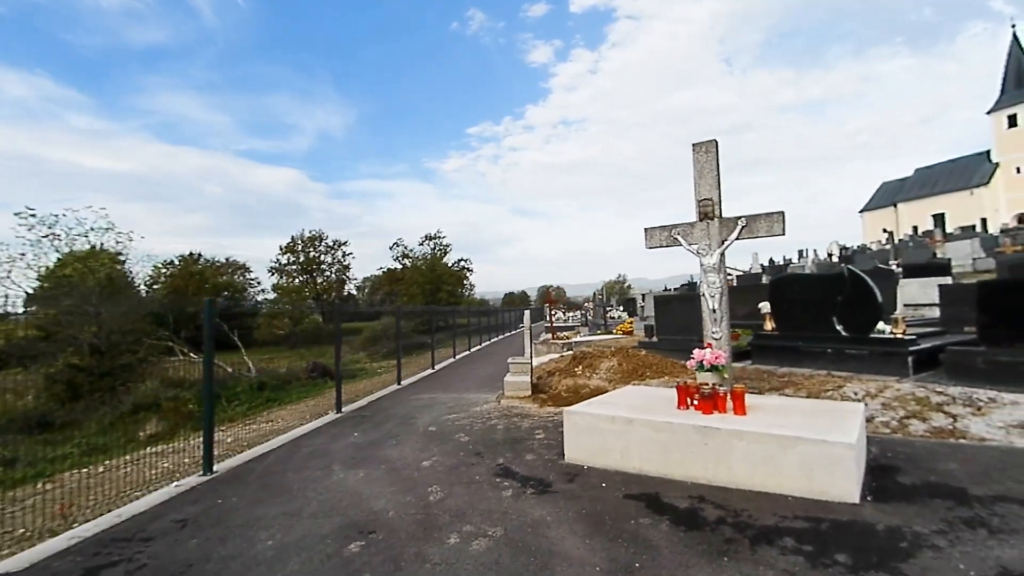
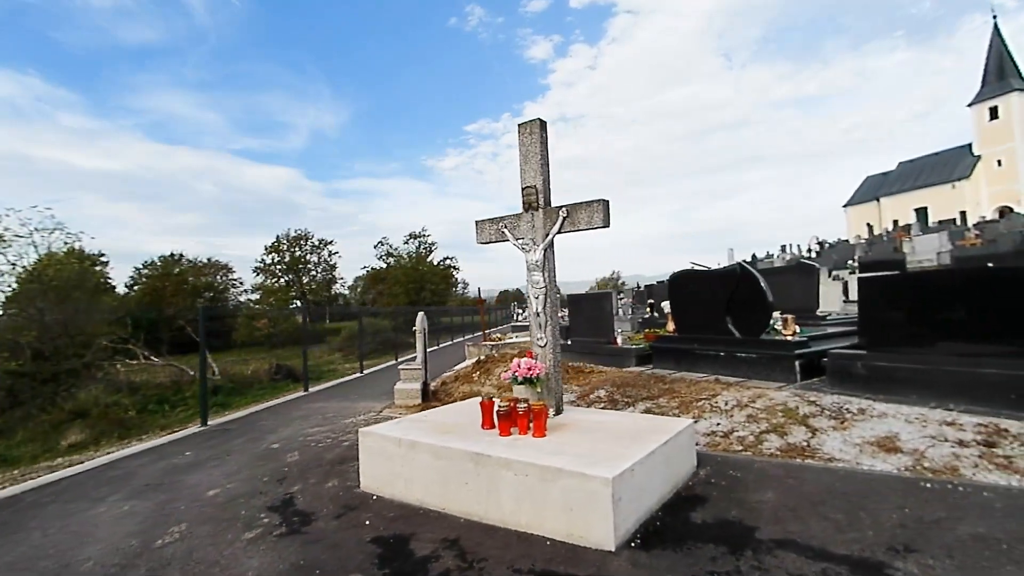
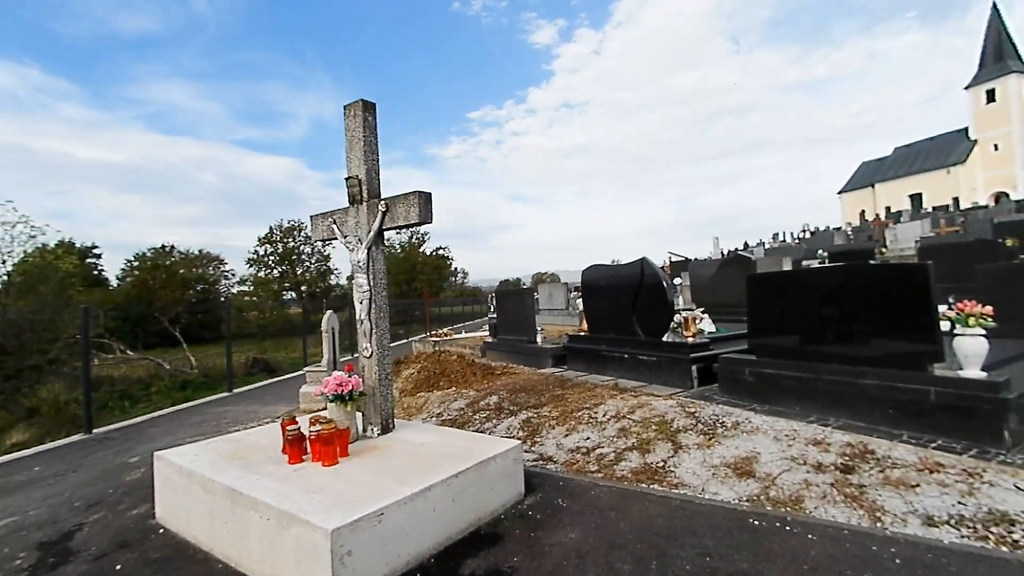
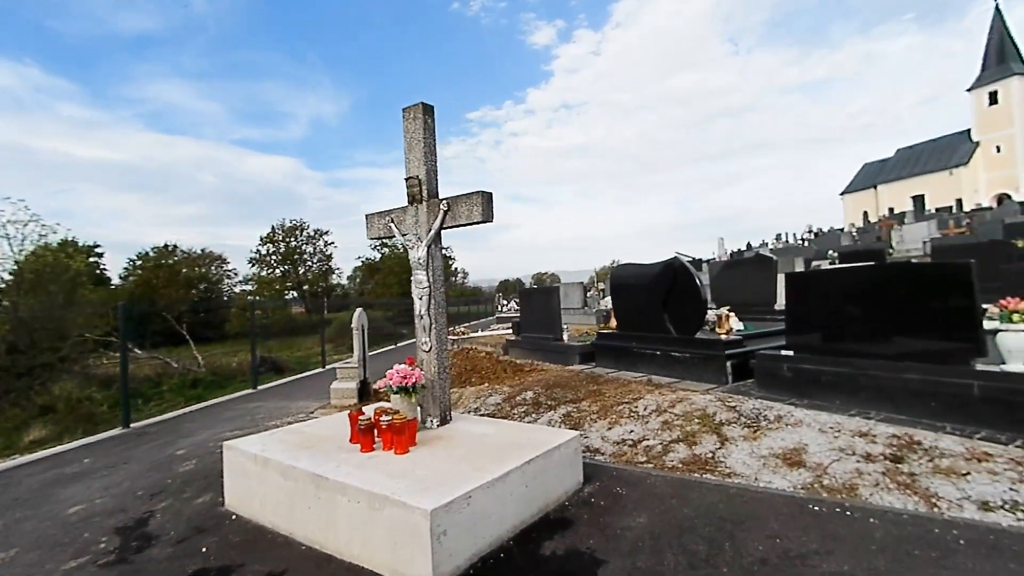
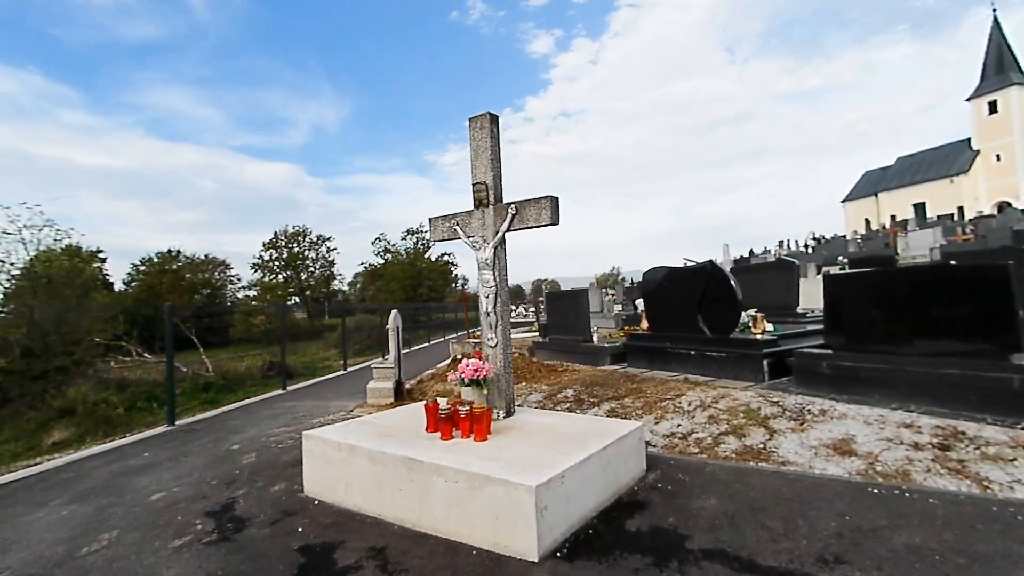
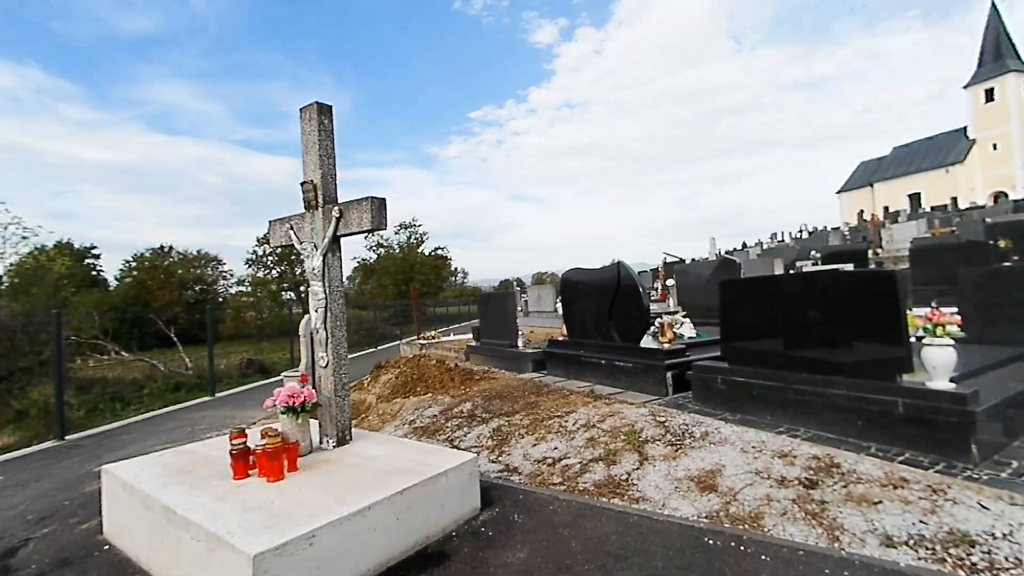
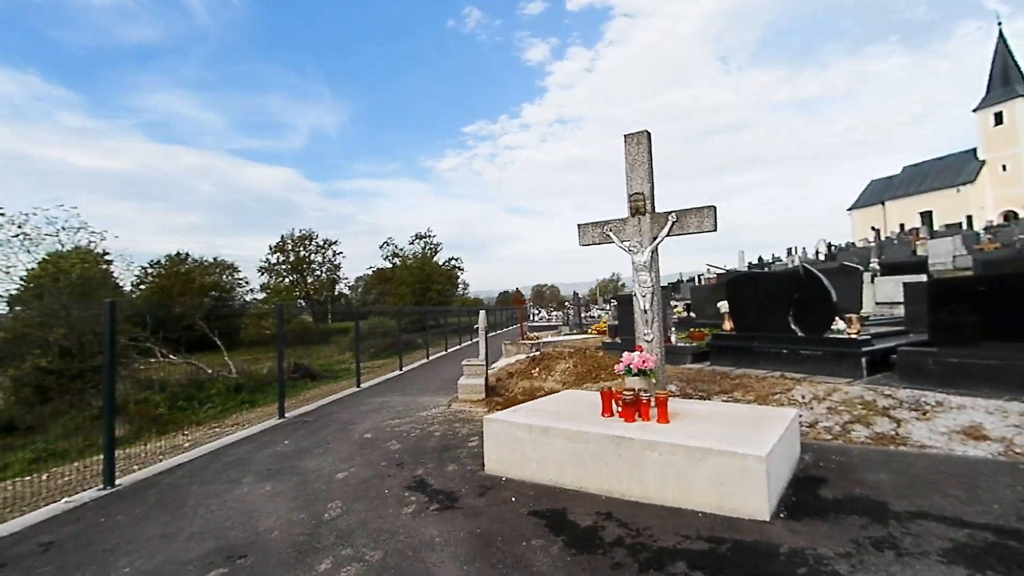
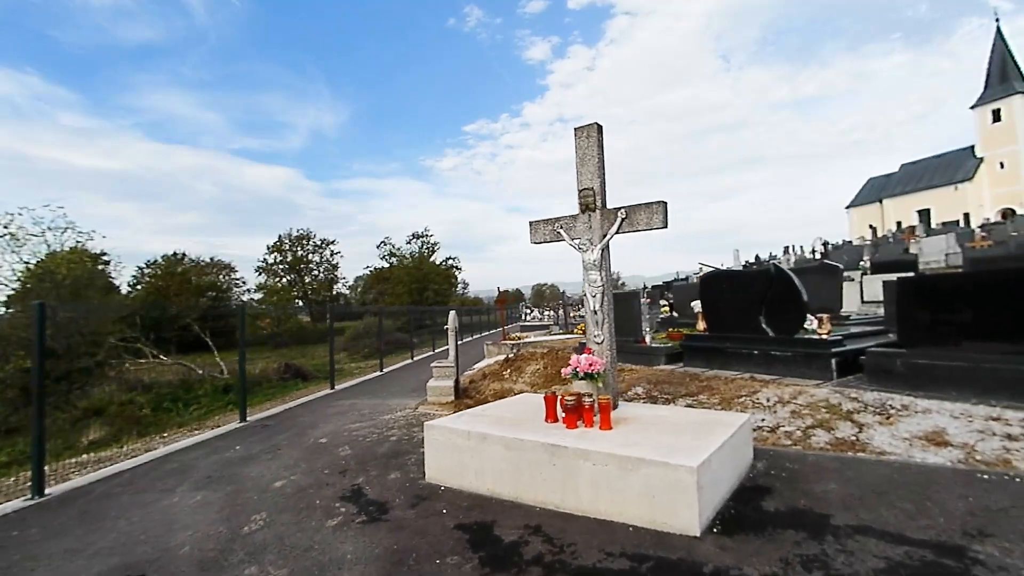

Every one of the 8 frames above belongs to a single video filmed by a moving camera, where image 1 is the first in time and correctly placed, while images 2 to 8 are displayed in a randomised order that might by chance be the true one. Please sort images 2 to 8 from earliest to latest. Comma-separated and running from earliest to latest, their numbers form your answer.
7, 8, 2, 5, 4, 3, 6
